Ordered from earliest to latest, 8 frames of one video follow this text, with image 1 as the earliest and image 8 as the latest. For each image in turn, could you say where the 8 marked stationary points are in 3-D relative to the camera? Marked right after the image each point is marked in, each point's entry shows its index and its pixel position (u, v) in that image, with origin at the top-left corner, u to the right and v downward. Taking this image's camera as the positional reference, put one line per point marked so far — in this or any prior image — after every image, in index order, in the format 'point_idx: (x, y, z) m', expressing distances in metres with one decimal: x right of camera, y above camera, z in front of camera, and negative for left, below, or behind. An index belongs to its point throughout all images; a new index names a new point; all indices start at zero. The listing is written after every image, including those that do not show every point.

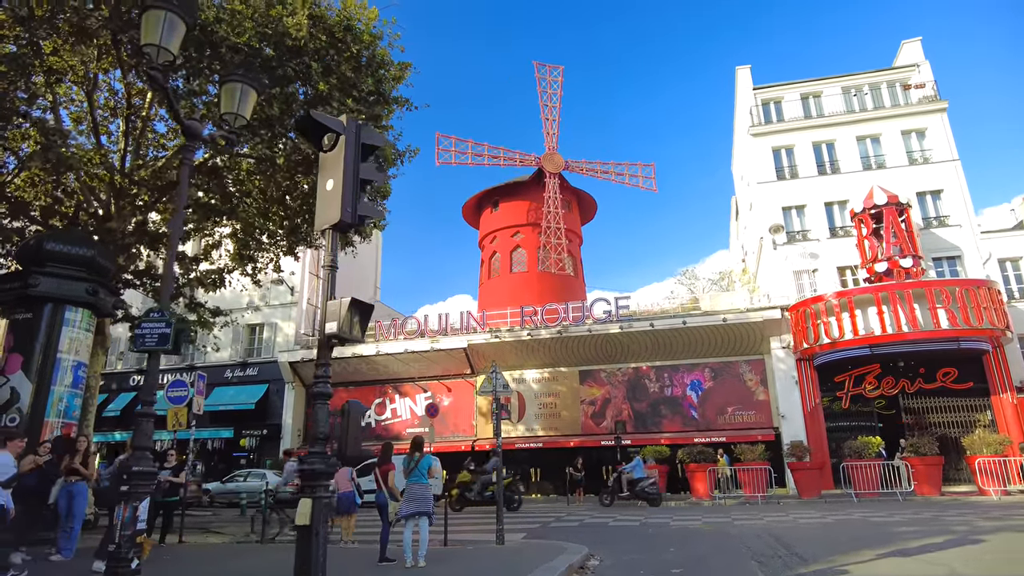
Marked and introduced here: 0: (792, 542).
0: (+3.1, -2.8, +7.2) m
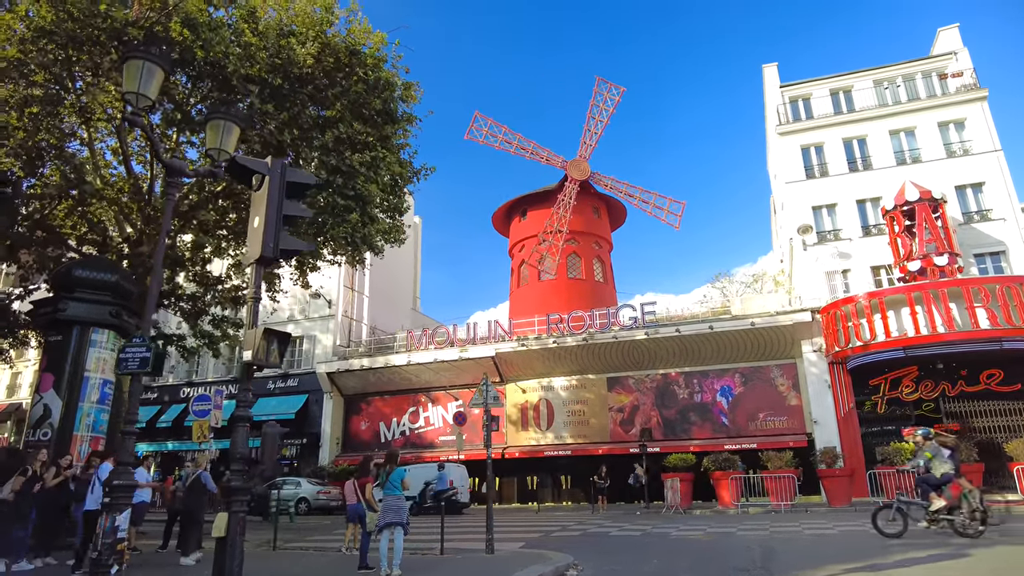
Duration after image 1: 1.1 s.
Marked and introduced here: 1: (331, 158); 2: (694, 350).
0: (+2.9, -2.9, +7.2) m
1: (-3.2, +2.3, +11.6) m
2: (+5.2, -1.8, +18.8) m
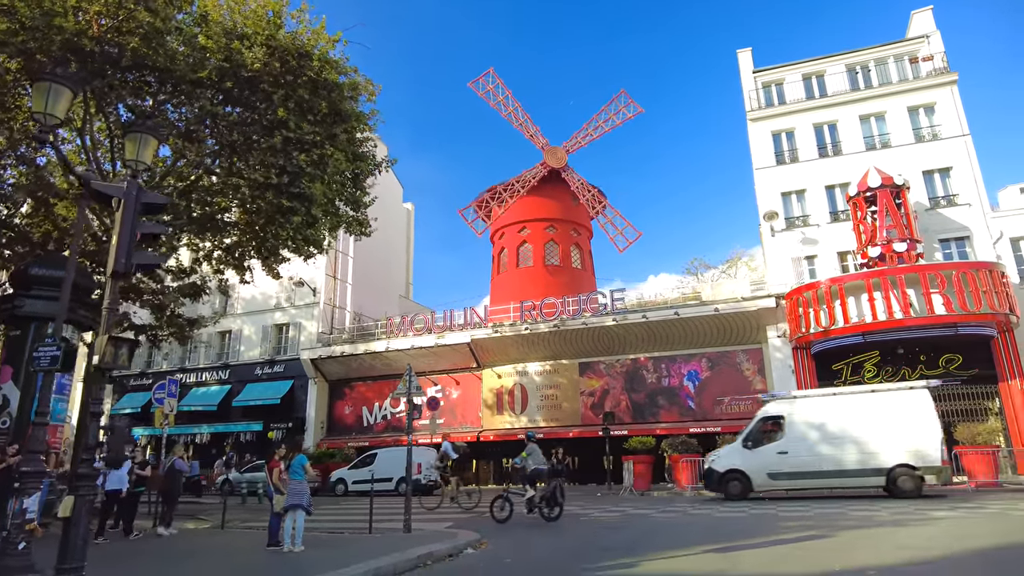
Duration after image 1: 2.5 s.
0: (+1.7, -2.9, +7.6) m
1: (-4.3, +2.4, +12.0) m
2: (+4.3, -1.4, +19.2) m
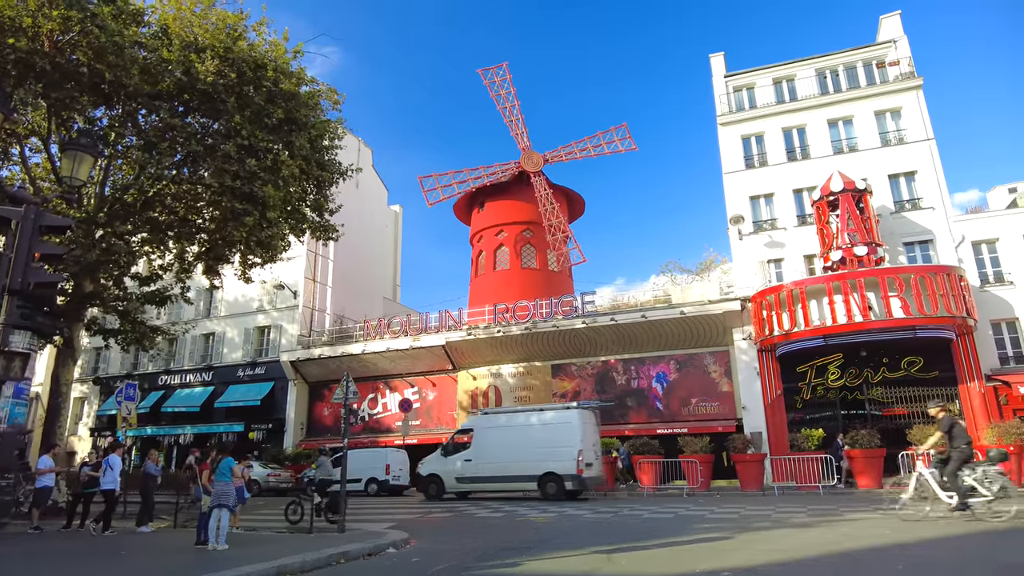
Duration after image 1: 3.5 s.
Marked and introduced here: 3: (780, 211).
0: (+0.7, -3.0, +7.9) m
1: (-5.2, +2.3, +12.4) m
2: (+3.5, -1.5, +19.4) m
3: (+7.8, +2.2, +19.2) m
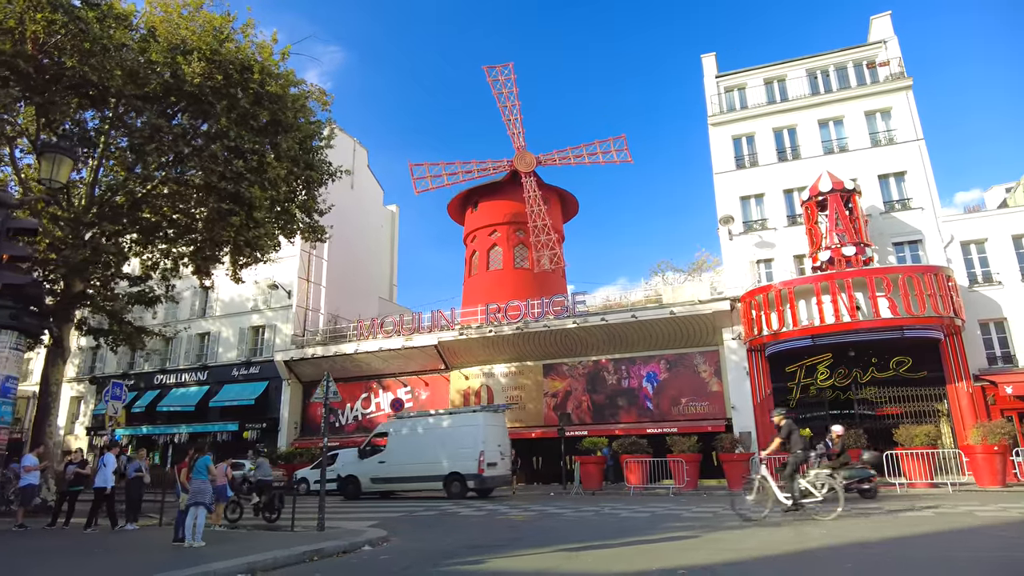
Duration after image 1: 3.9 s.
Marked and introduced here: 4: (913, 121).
0: (+0.4, -3.0, +8.0) m
1: (-5.5, +2.3, +12.5) m
2: (+3.2, -1.5, +19.5) m
3: (+7.5, +2.2, +19.3) m
4: (+11.3, +4.7, +18.6) m
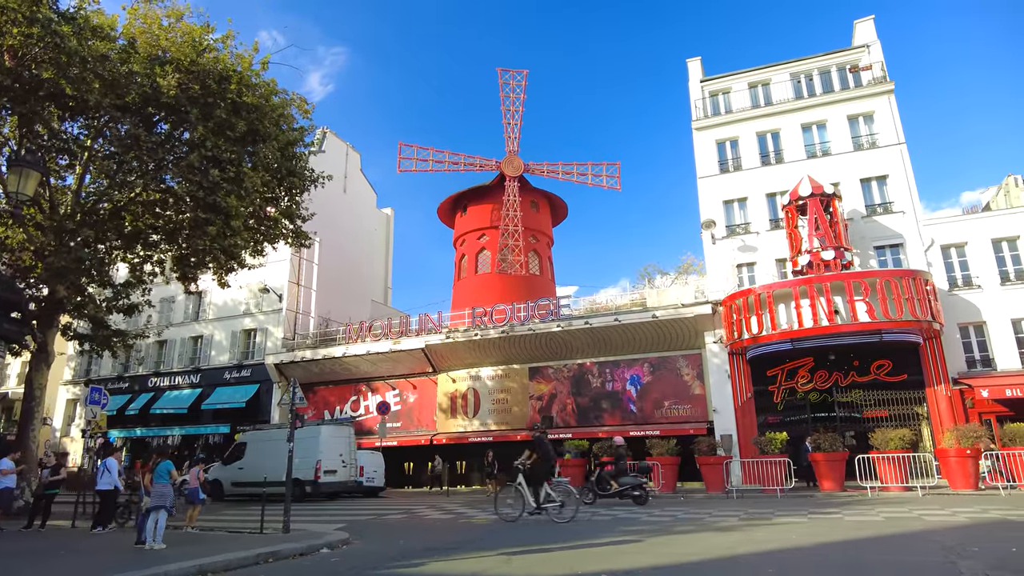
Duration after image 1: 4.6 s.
0: (-0.1, -3.1, +8.1) m
1: (-6.1, +2.2, +12.7) m
2: (+2.8, -1.6, +19.6) m
3: (+7.1, +2.1, +19.4) m
4: (+10.8, +4.6, +18.7) m
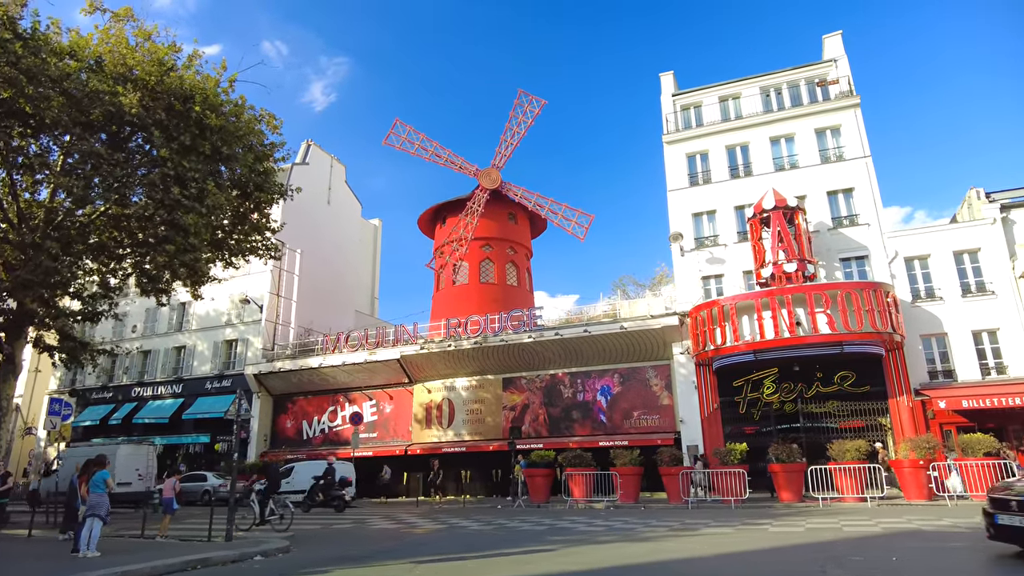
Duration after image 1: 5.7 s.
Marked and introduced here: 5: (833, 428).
0: (-1.1, -3.3, +8.3) m
1: (-7.0, +1.9, +13.0) m
2: (+1.9, -1.9, +19.8) m
3: (+6.2, +1.8, +19.6) m
4: (+10.0, +4.3, +18.9) m
5: (+8.4, -3.7, +17.4) m
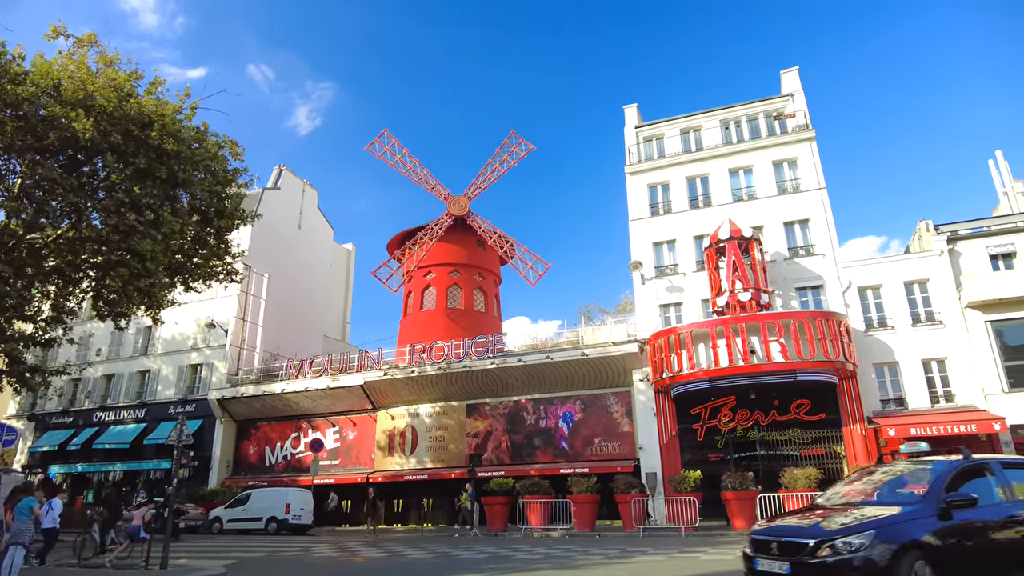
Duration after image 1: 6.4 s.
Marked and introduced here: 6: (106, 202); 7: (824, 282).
0: (-1.9, -3.6, +8.3) m
1: (-7.9, +1.4, +13.0) m
2: (+0.8, -2.7, +19.9) m
3: (+5.1, +1.0, +19.9) m
4: (+8.9, +3.4, +19.4) m
5: (+7.3, -4.4, +17.5) m
6: (-8.0, +1.8, +13.1) m
7: (+8.6, +0.2, +18.3) m
